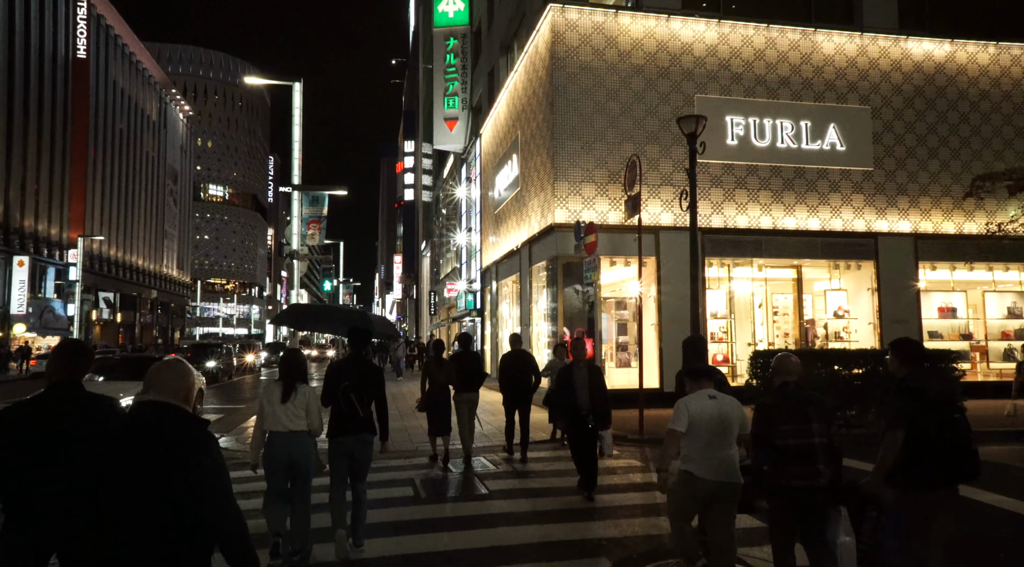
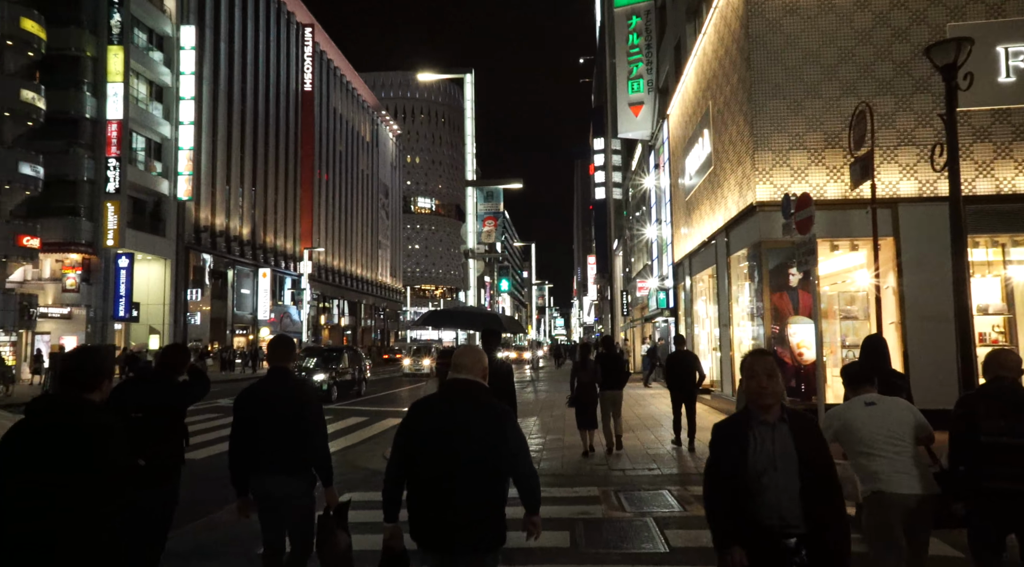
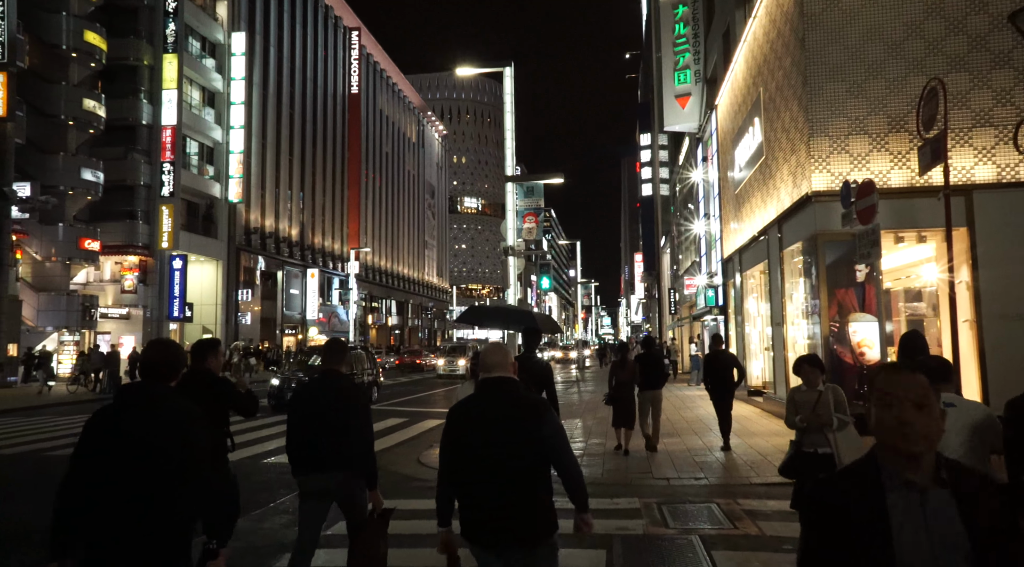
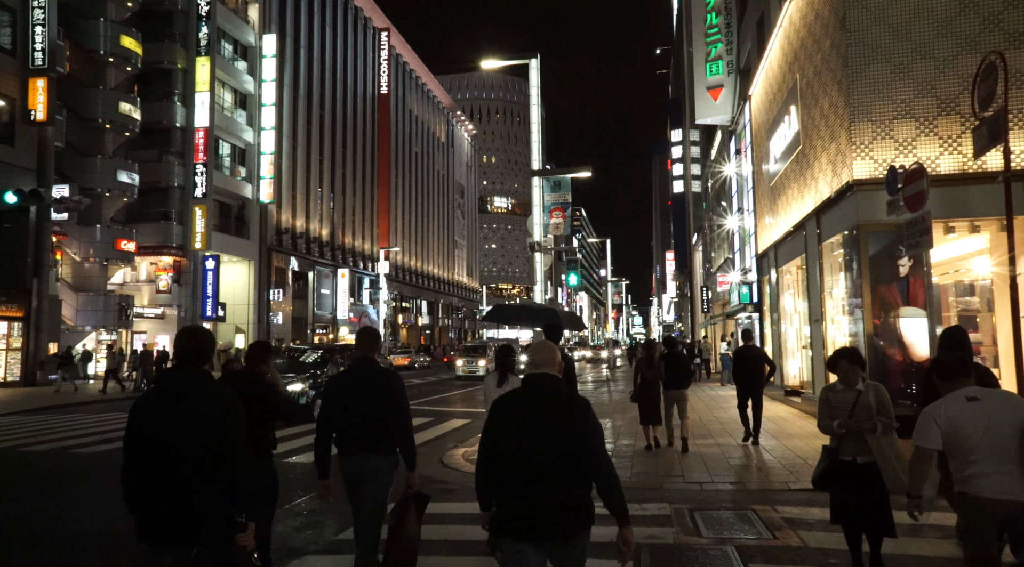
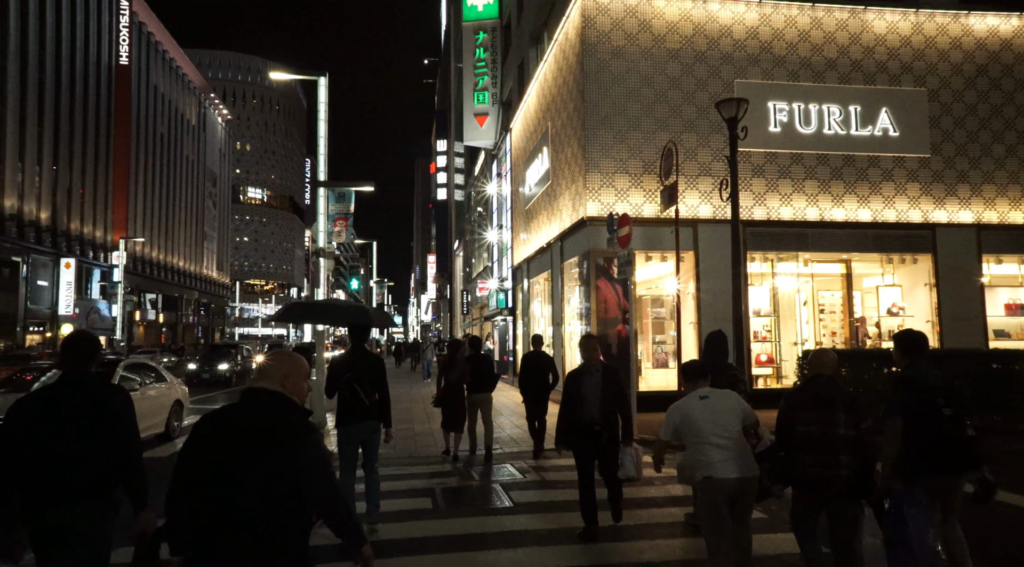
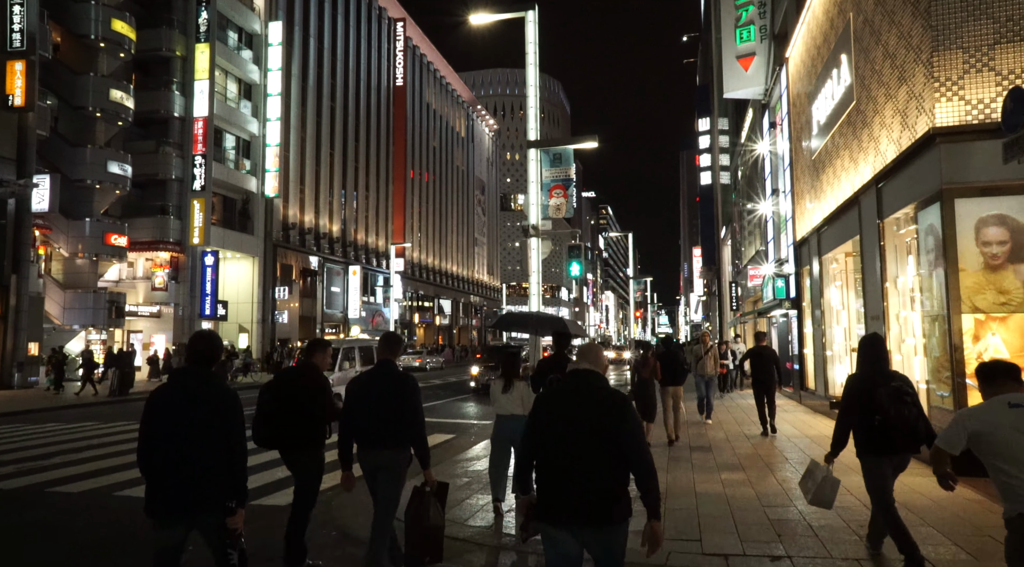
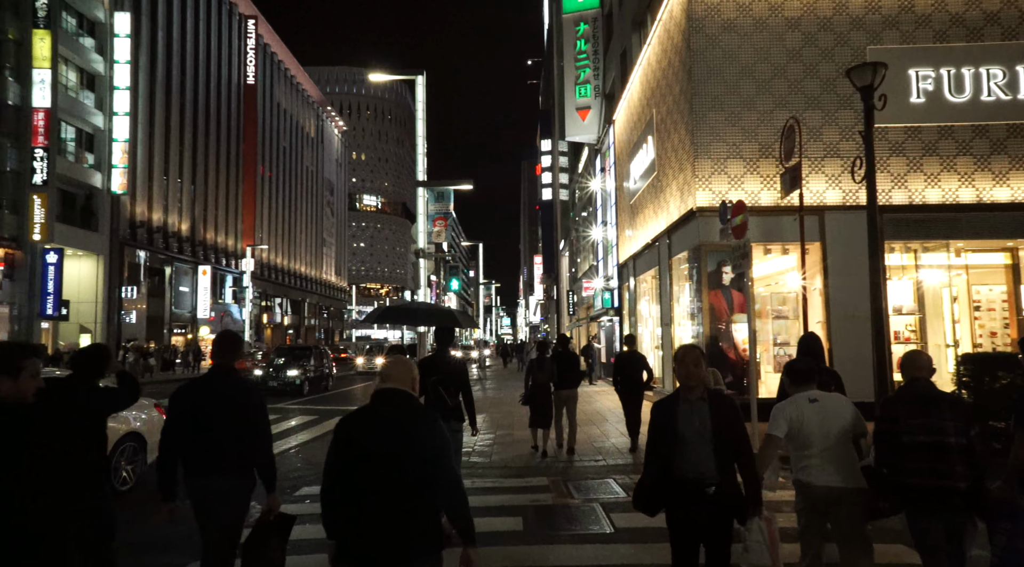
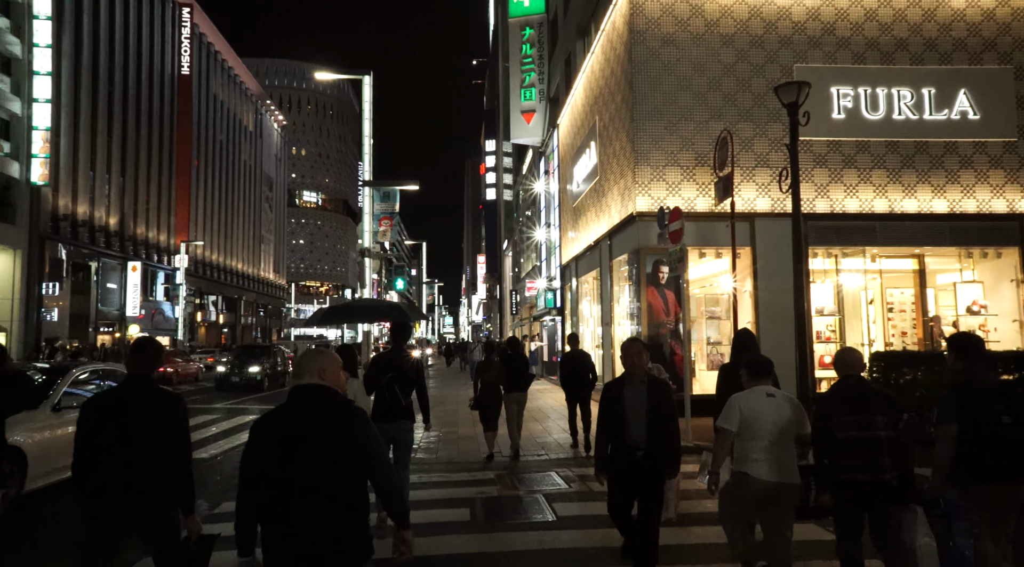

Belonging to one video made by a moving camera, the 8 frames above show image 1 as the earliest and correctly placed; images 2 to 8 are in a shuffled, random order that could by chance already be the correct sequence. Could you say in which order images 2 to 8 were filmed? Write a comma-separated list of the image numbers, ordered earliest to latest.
5, 8, 7, 2, 3, 4, 6
